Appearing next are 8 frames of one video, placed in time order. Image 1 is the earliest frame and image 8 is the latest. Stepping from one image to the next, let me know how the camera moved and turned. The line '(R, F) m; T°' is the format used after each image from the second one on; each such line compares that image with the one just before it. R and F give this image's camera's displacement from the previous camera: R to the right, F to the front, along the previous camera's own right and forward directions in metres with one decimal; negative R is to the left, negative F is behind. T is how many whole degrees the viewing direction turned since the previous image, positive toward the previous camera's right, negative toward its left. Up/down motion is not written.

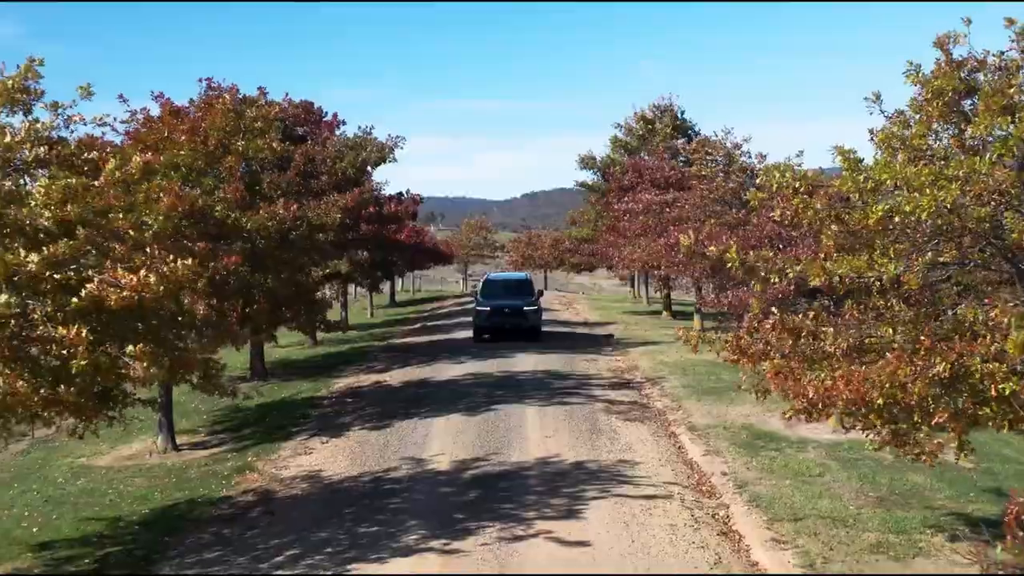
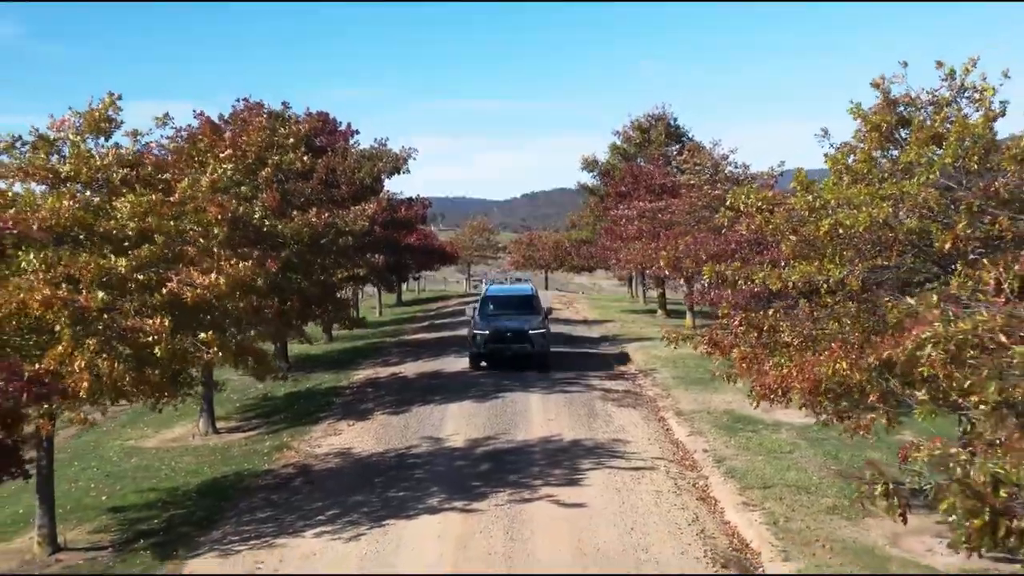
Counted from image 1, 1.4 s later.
(-0.1, -1.4) m; 0°
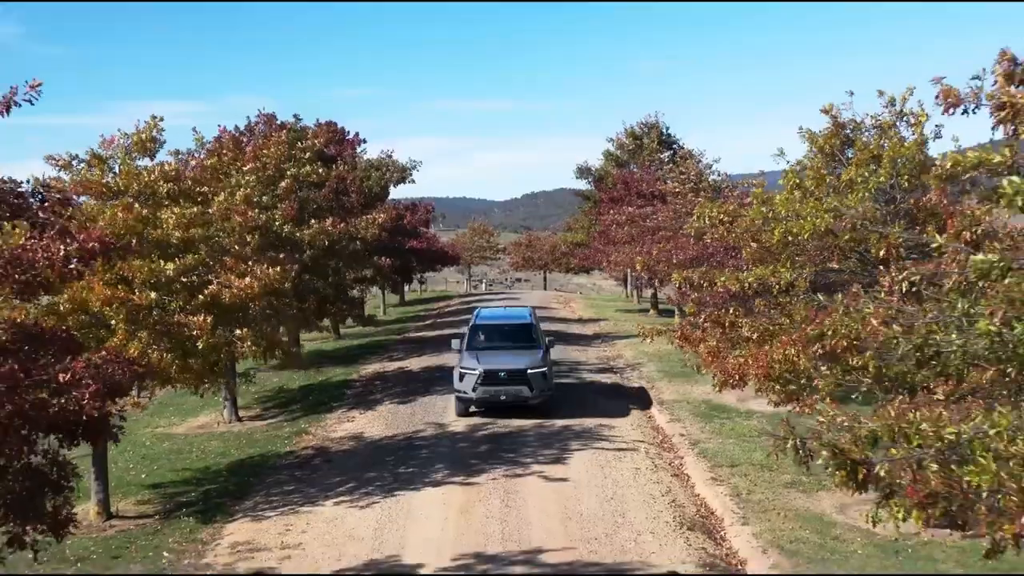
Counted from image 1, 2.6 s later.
(+0.1, -1.3) m; 0°
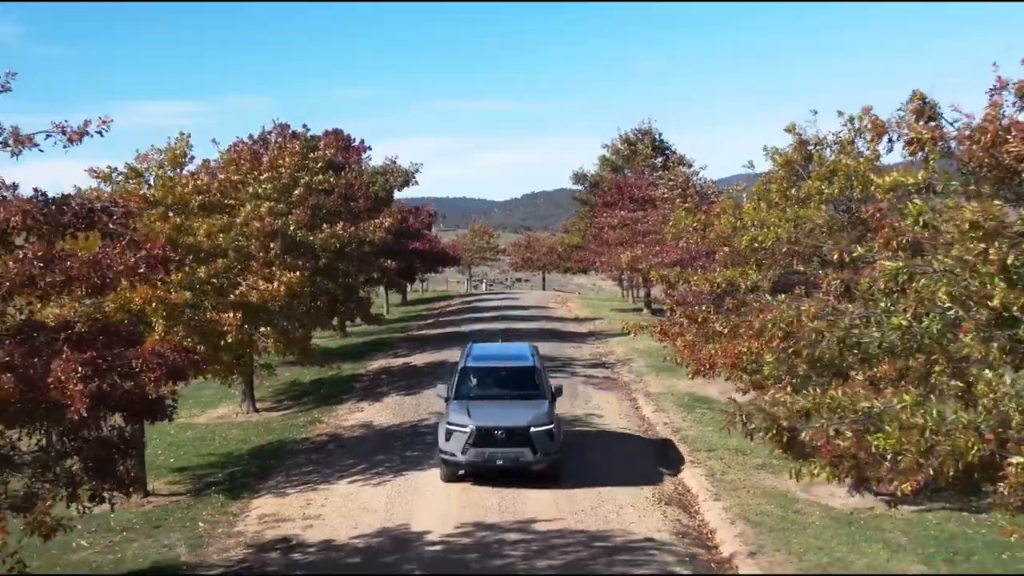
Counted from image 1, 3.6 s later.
(+0.1, -1.1) m; 0°
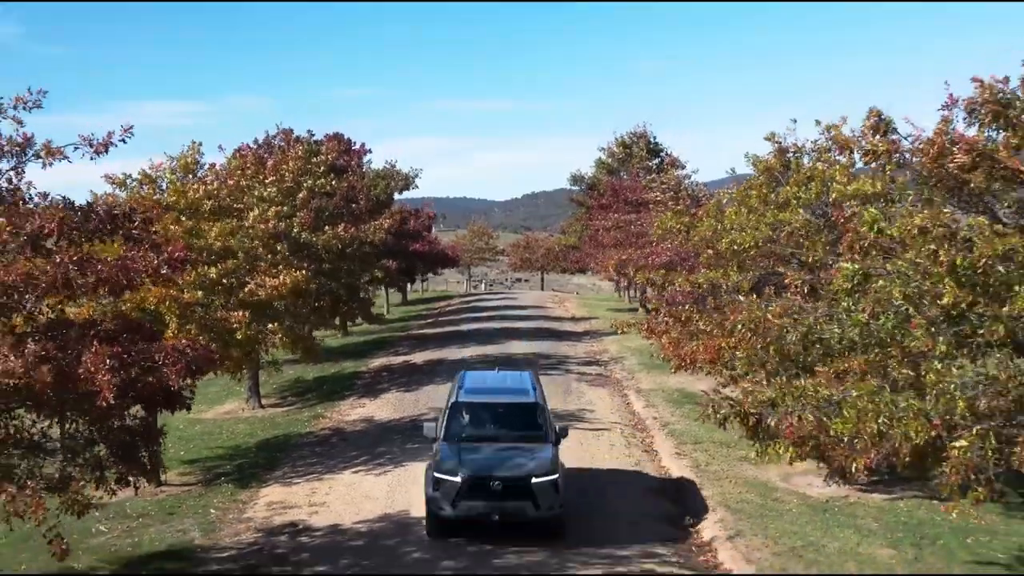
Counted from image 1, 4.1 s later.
(+0.1, -0.6) m; 0°
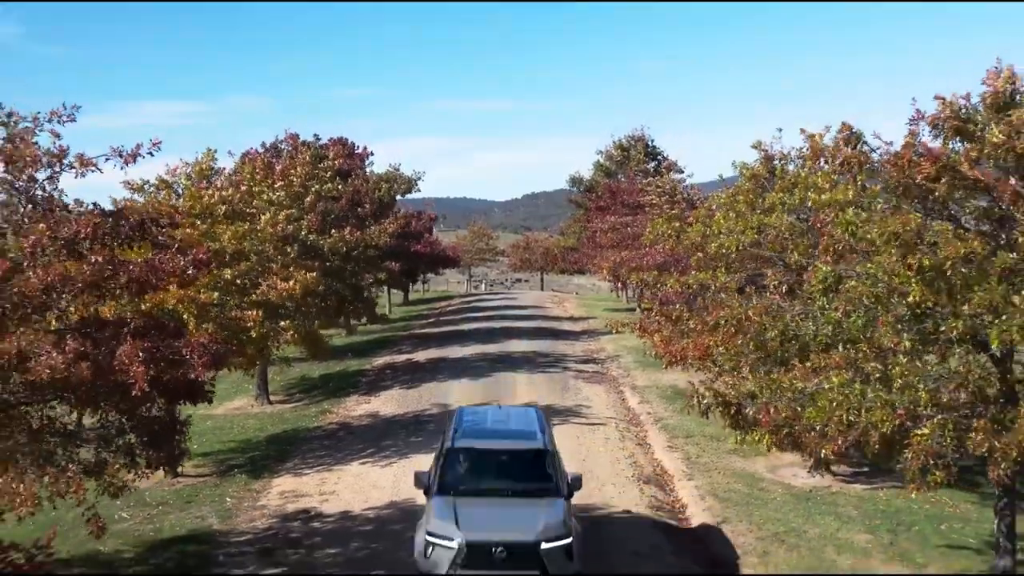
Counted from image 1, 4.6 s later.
(0.0, -0.6) m; 0°
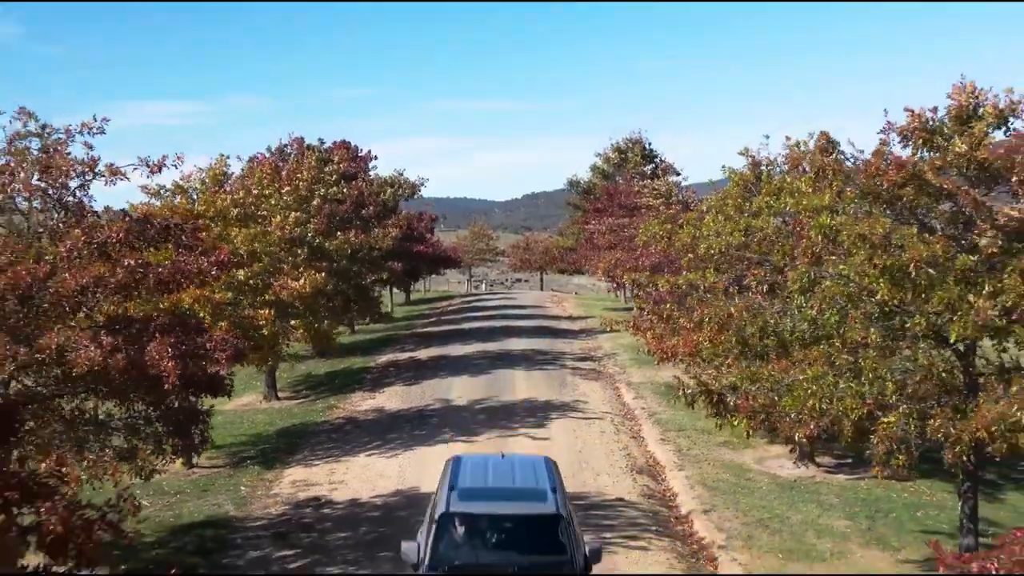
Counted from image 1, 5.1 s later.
(0.0, -0.6) m; 0°
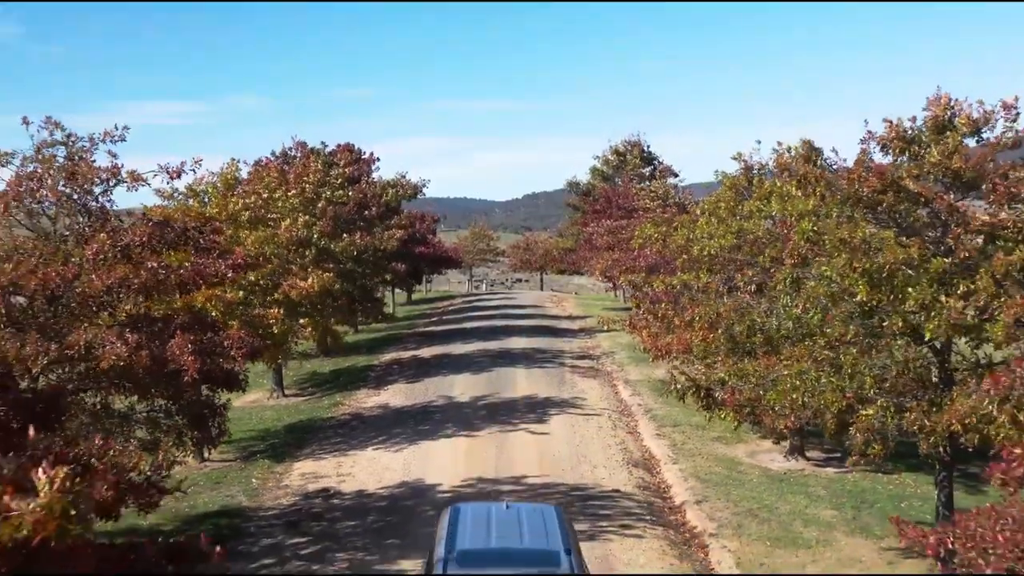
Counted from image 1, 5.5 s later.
(0.0, -0.5) m; 0°
